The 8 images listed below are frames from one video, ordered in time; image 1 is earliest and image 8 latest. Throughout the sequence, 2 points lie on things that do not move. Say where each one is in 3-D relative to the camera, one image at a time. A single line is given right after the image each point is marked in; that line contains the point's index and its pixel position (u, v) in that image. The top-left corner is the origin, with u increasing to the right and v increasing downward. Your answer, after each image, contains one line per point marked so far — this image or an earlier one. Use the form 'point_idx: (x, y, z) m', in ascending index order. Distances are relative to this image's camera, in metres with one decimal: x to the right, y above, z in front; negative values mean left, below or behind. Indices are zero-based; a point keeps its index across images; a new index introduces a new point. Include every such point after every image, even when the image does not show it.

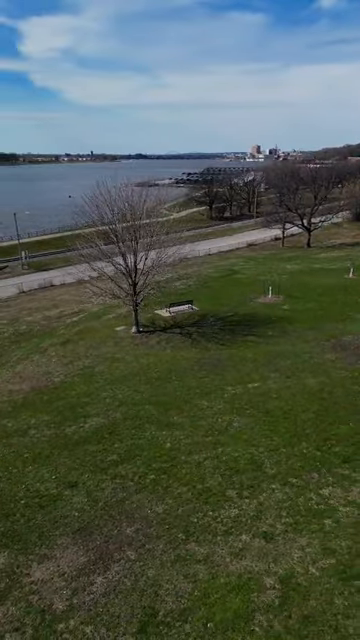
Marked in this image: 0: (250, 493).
0: (+1.4, -3.5, +9.4) m
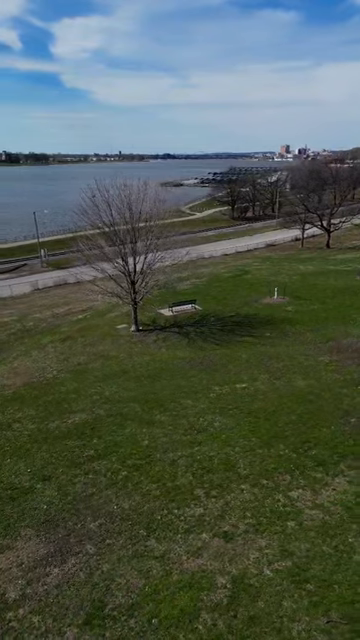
0: (+0.8, -3.5, +9.4) m
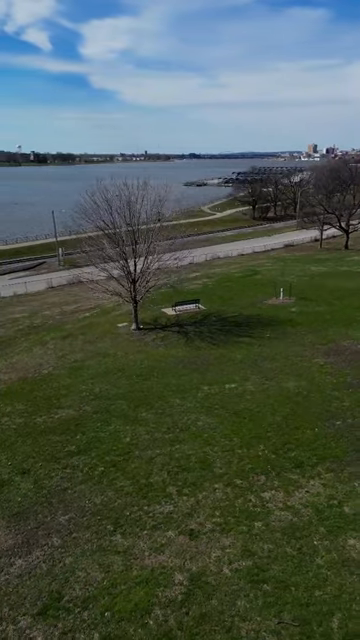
0: (+0.2, -3.5, +9.4) m
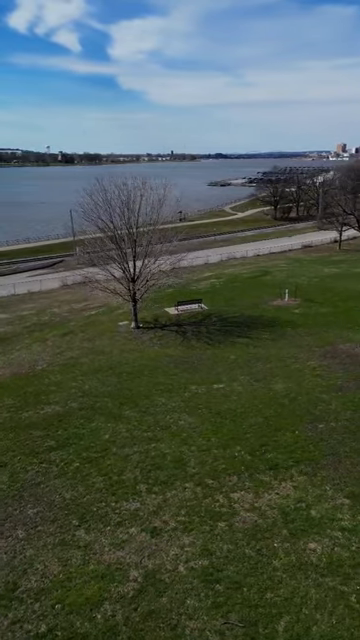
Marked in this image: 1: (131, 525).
0: (-0.4, -3.4, +9.5) m
1: (-0.9, -3.7, +8.5) m
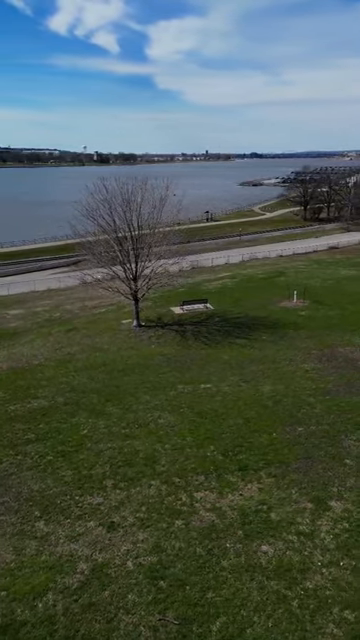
0: (-1.1, -3.4, +9.6) m
1: (-1.7, -3.7, +8.6) m
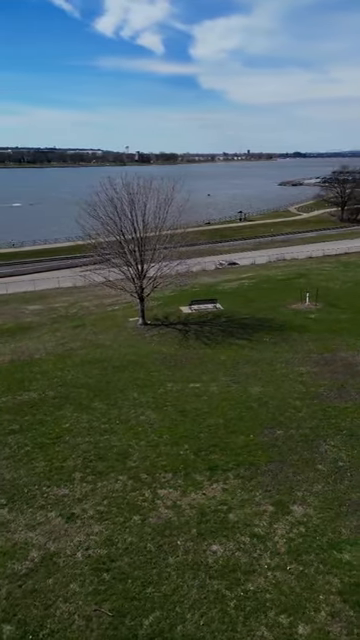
0: (-1.8, -3.3, +9.8) m
1: (-2.4, -3.6, +8.8) m
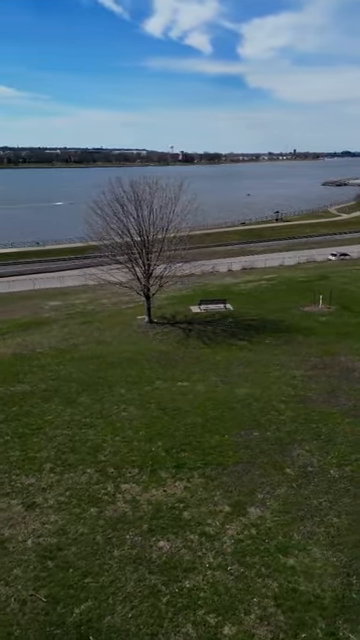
0: (-2.6, -3.2, +10.0) m
1: (-3.3, -3.5, +9.2) m
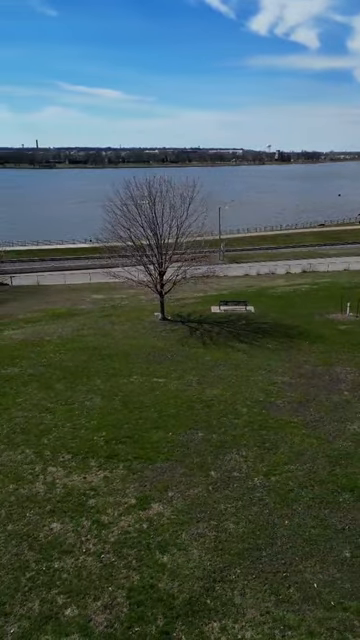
0: (-4.1, -3.0, +10.8) m
1: (-4.9, -3.2, +10.1) m
